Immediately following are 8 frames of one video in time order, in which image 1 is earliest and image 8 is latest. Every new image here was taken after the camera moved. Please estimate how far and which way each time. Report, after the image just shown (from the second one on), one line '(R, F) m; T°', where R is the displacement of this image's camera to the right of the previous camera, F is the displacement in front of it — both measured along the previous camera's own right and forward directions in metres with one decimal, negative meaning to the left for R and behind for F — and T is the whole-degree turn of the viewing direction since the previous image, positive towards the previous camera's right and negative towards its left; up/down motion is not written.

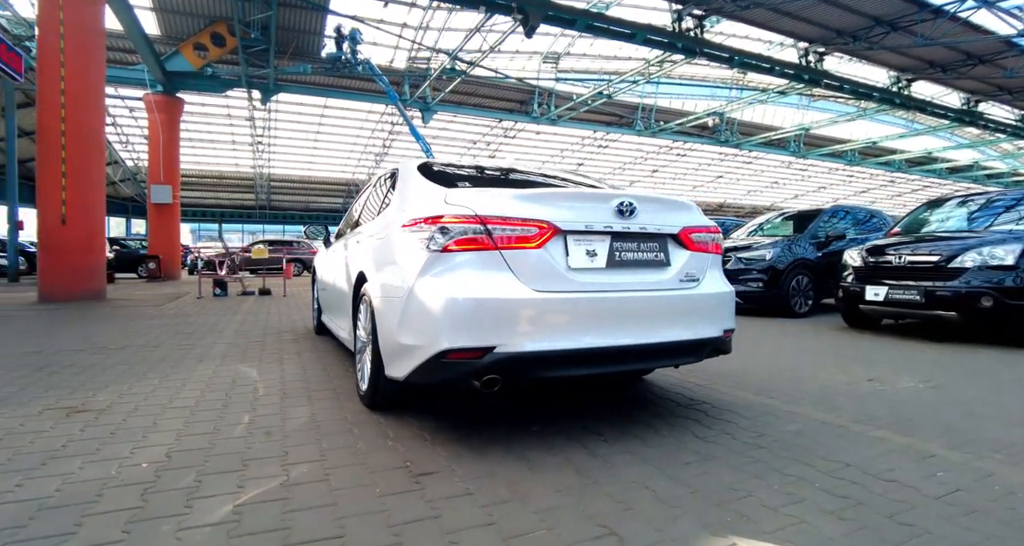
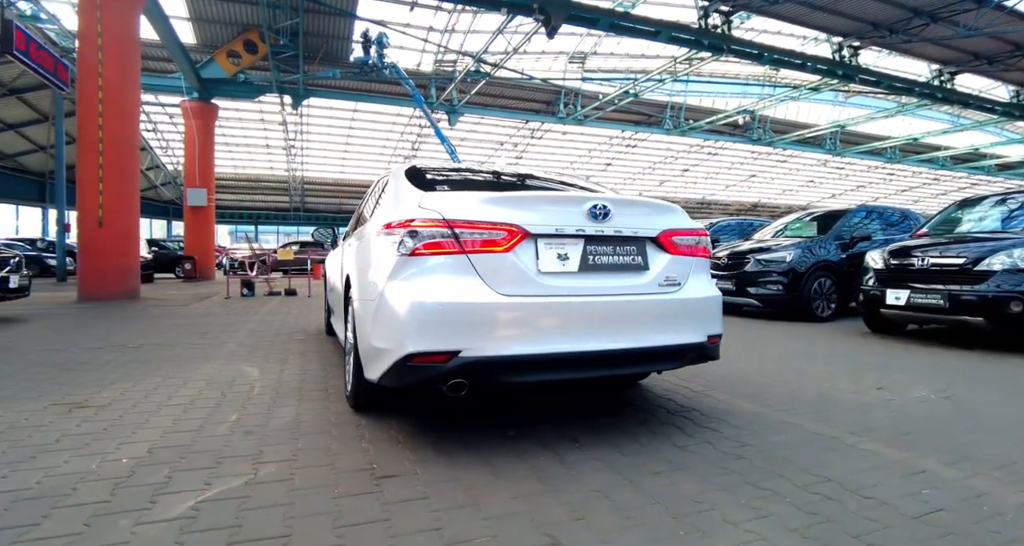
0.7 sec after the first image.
(+0.3, 0.0) m; -3°
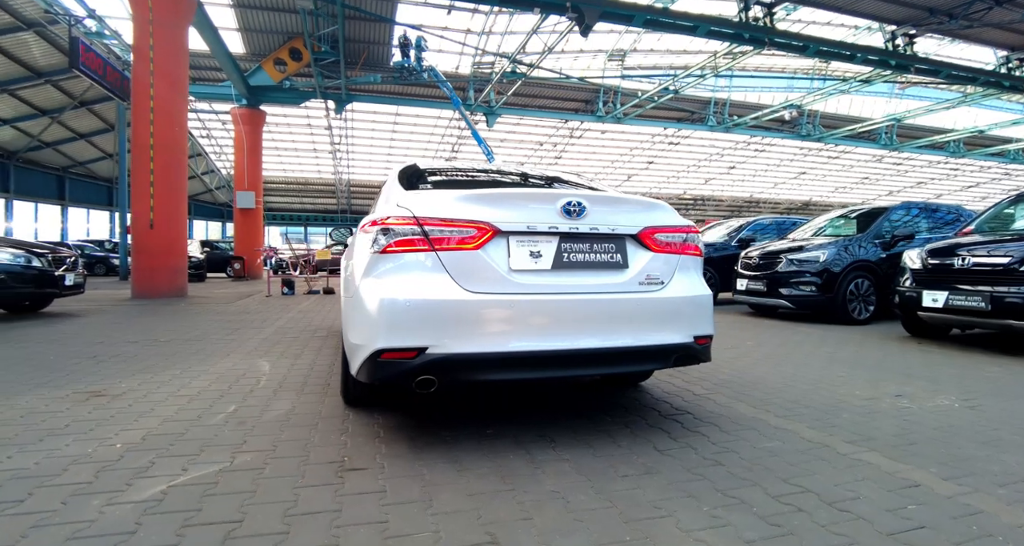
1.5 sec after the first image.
(+0.3, 0.0) m; -5°
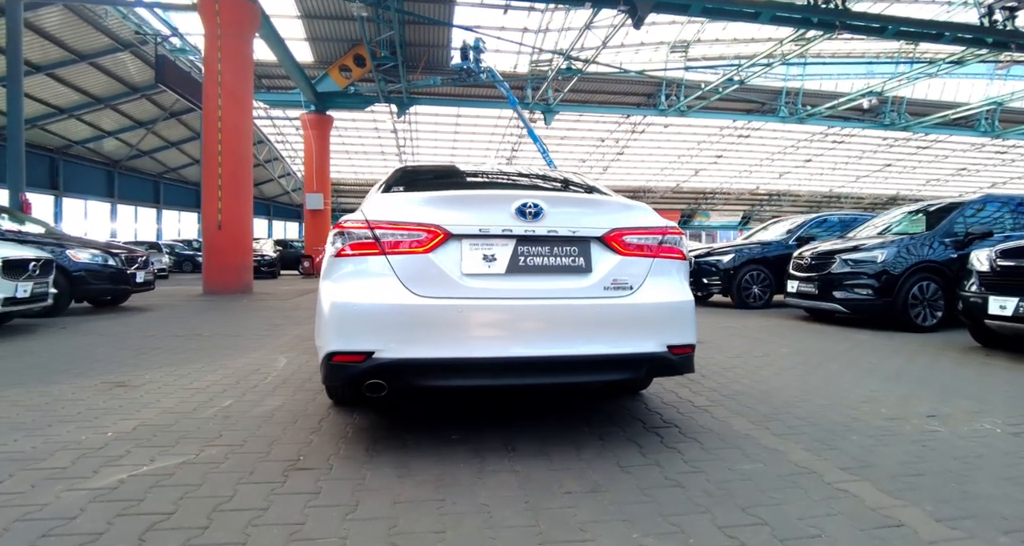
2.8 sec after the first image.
(+0.5, +0.1) m; -7°
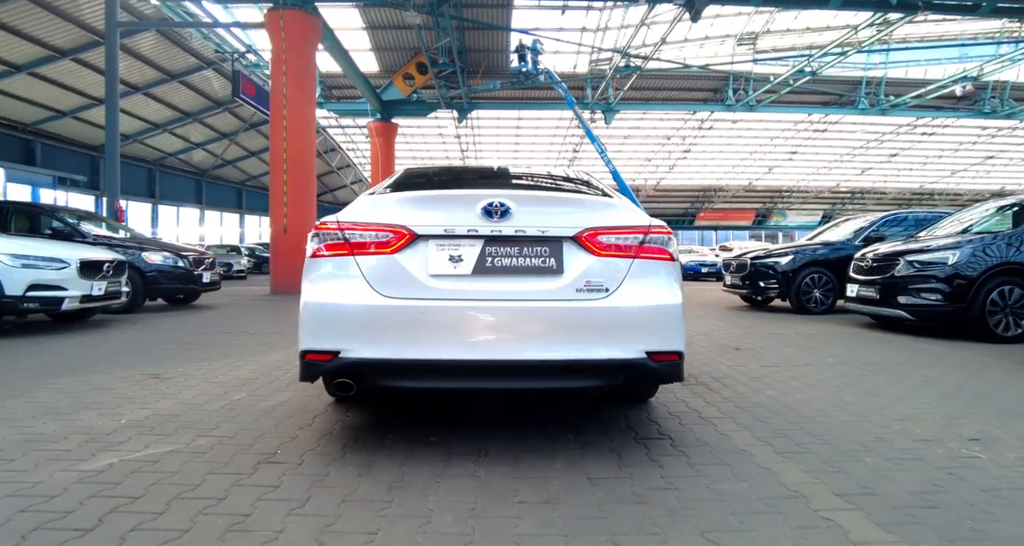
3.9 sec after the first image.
(+0.4, +0.1) m; -7°
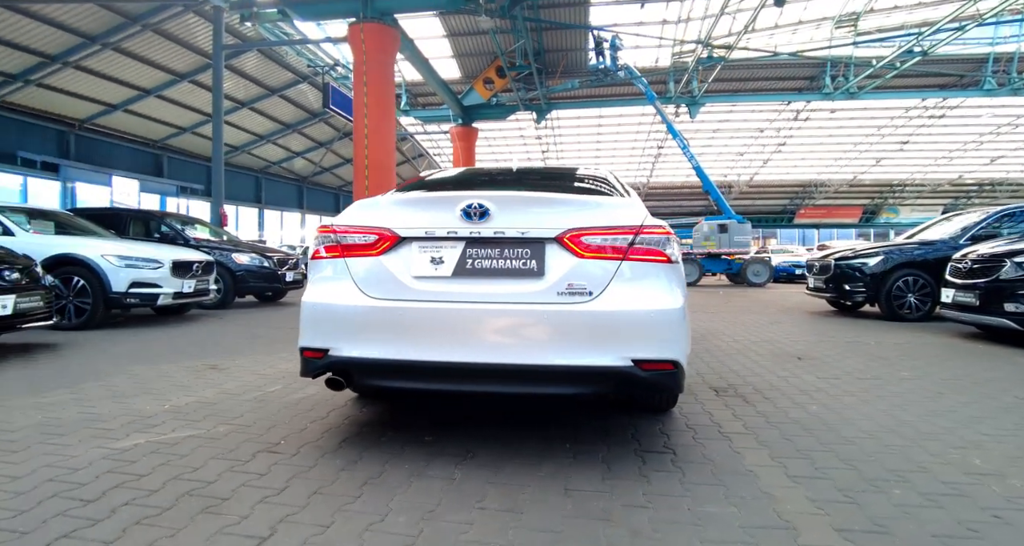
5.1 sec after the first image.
(+0.5, +0.1) m; -9°
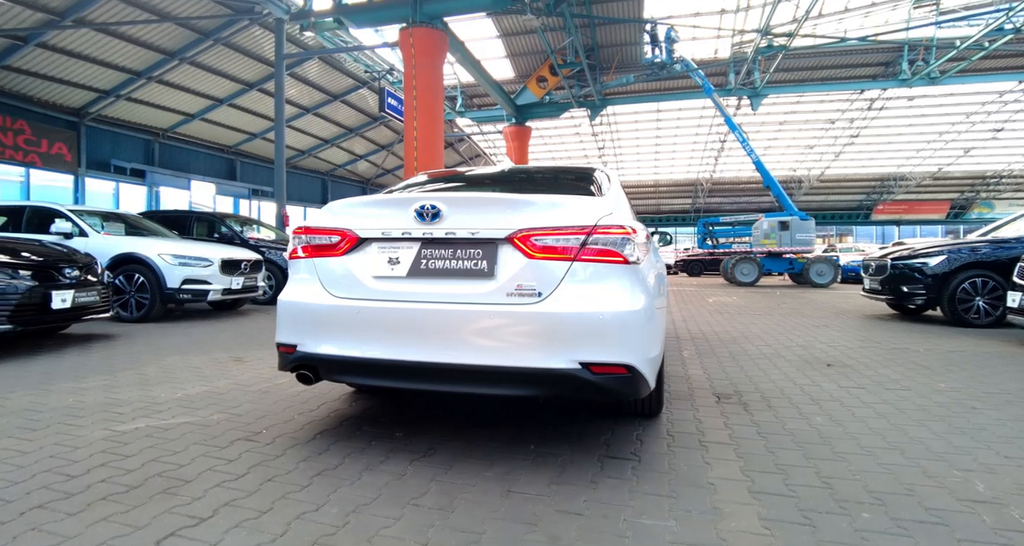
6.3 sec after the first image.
(+0.5, 0.0) m; -7°
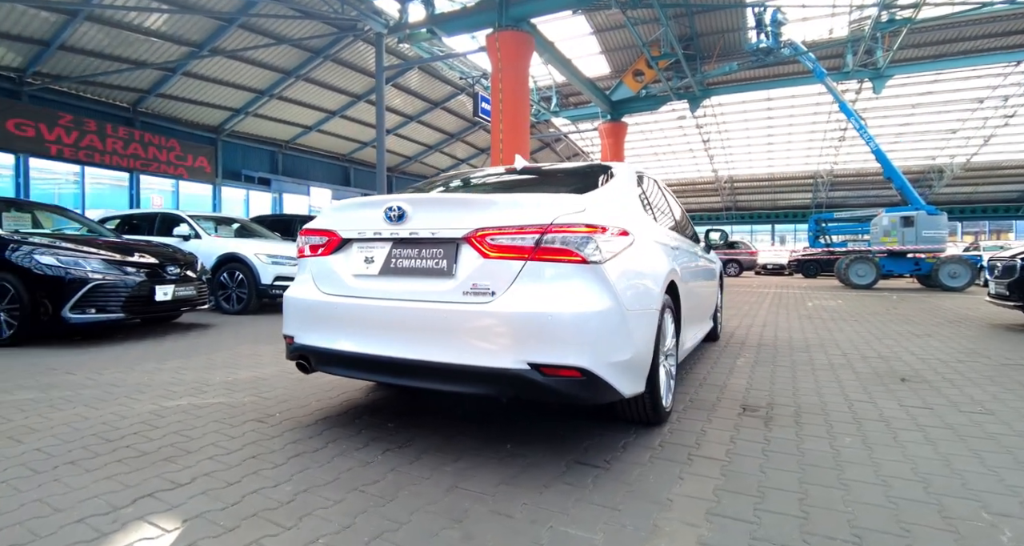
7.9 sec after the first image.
(+0.6, +0.1) m; -11°
